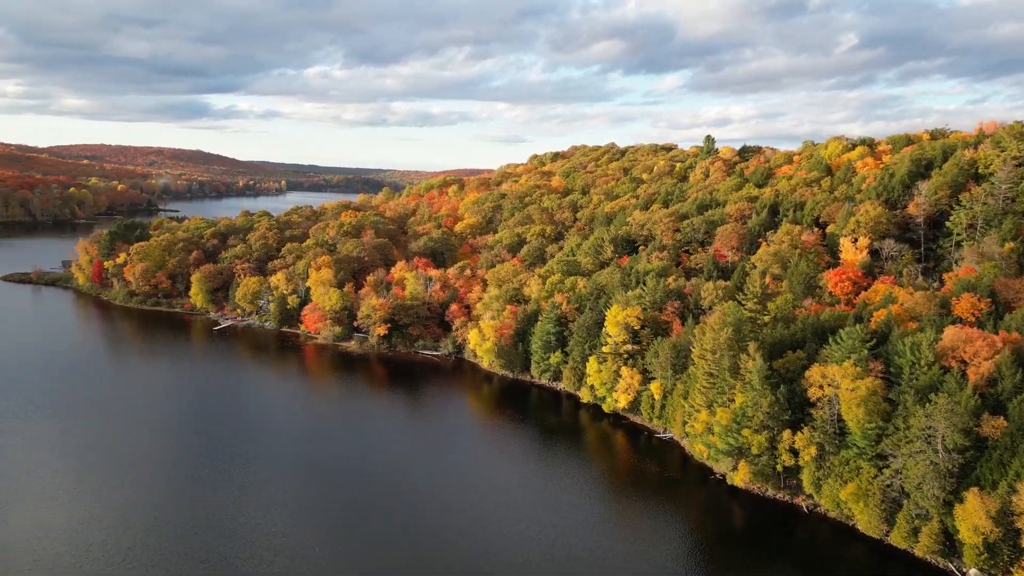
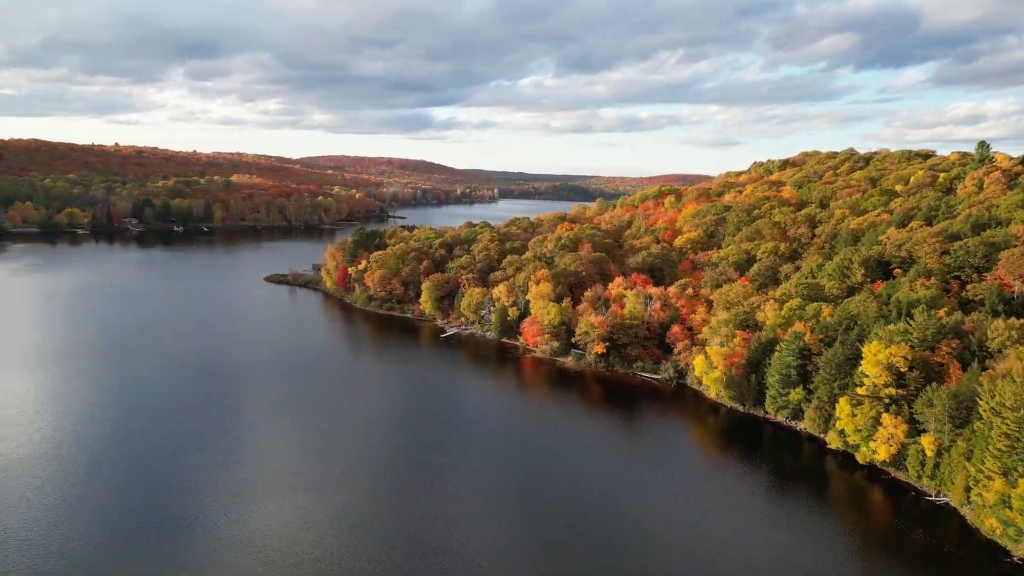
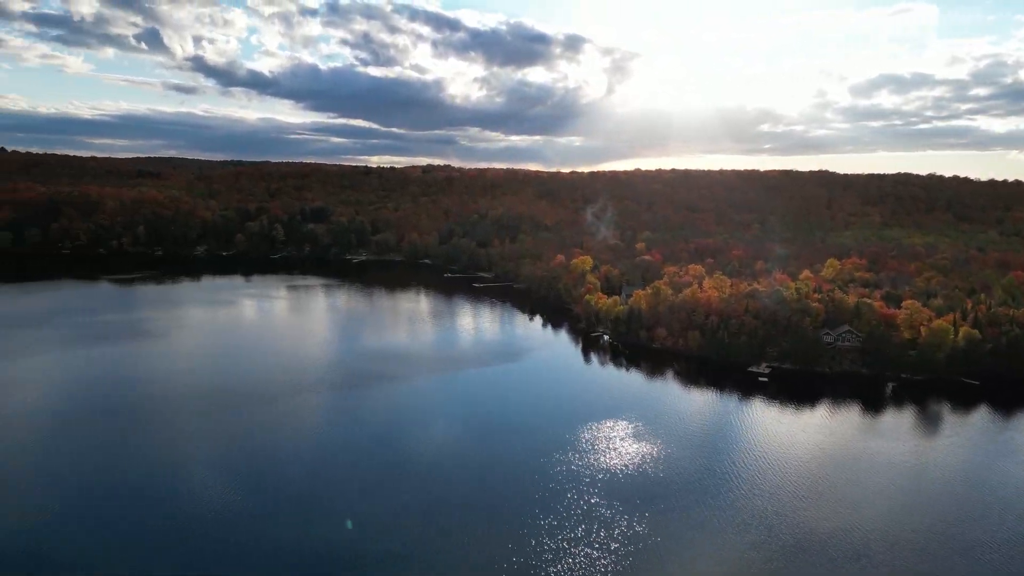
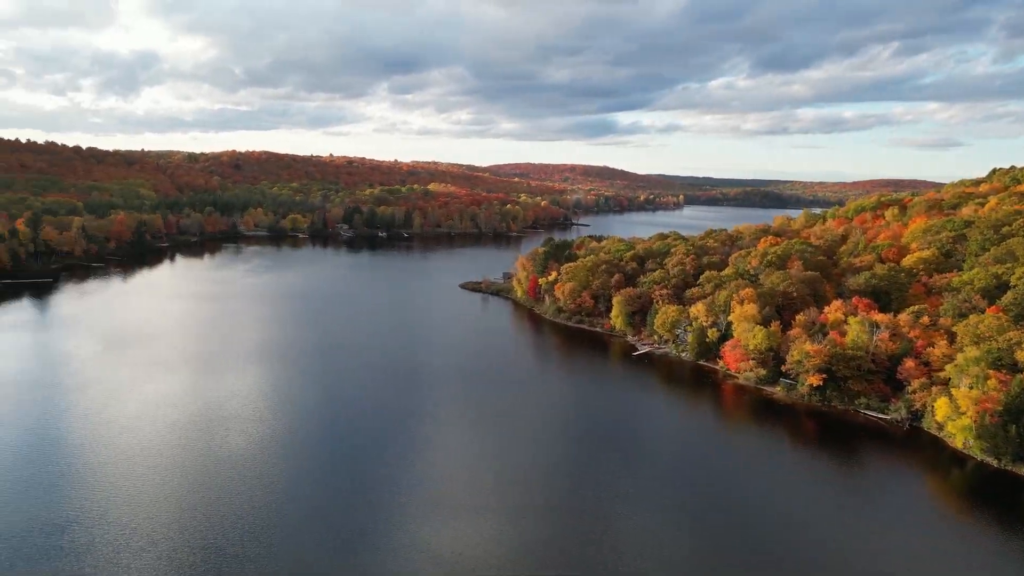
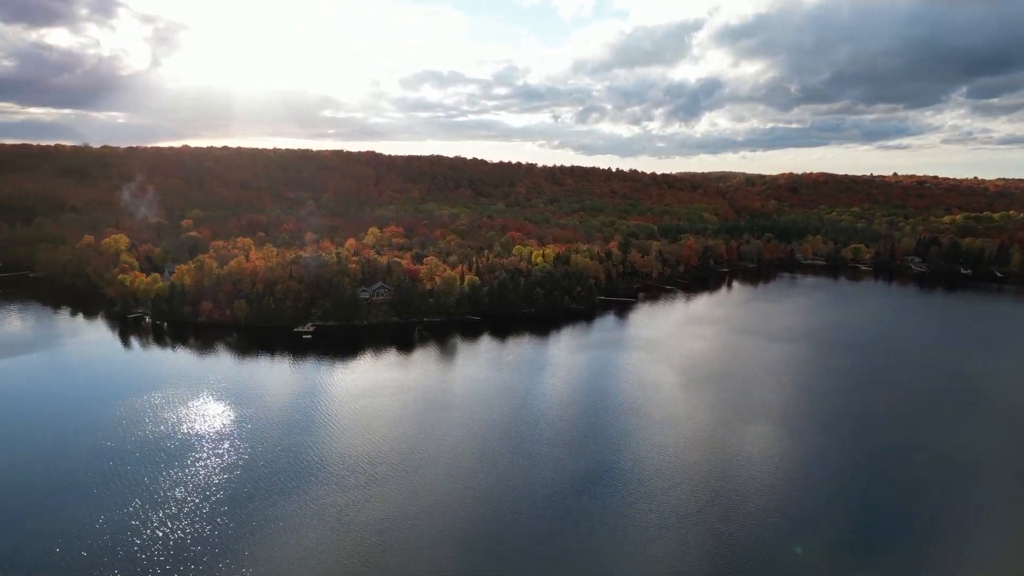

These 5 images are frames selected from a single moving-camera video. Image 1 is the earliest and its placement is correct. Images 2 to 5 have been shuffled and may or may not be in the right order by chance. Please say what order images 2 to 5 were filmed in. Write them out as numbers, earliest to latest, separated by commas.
2, 4, 5, 3
